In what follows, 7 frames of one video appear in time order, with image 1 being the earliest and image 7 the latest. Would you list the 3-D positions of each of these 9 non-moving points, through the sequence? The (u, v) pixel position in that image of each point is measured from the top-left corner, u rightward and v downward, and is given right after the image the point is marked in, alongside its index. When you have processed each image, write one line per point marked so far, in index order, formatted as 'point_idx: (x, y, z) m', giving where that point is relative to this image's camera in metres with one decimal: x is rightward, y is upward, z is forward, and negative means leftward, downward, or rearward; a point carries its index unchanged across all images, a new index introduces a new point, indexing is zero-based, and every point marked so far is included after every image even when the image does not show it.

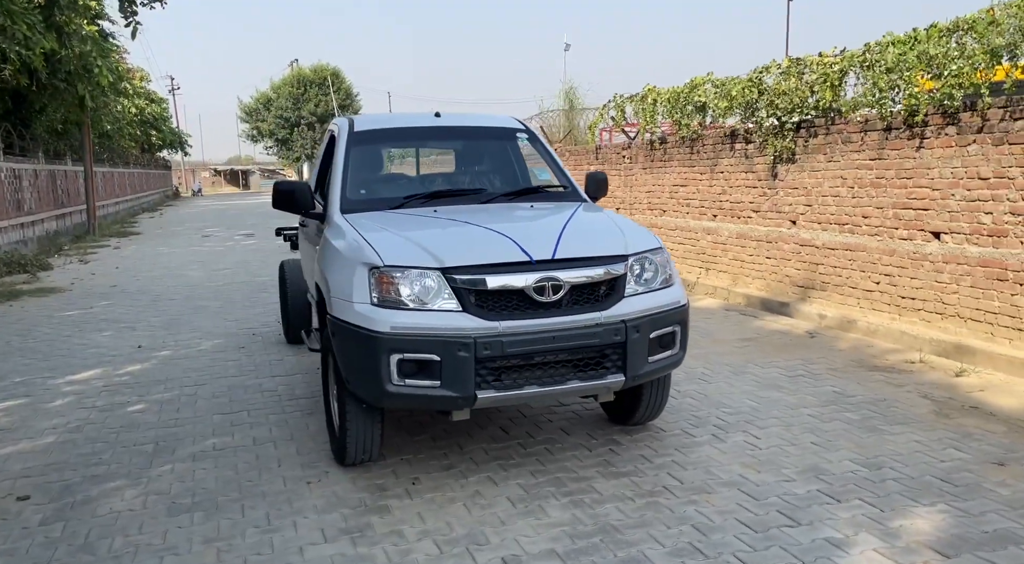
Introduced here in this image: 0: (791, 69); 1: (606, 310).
0: (+3.3, +2.5, +10.1) m
1: (+0.5, -0.1, +4.5) m
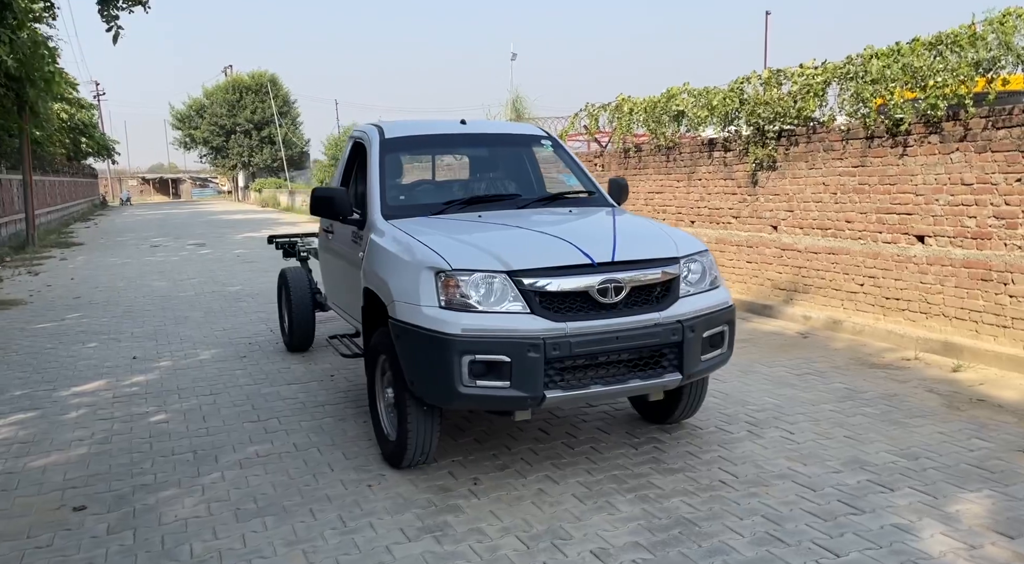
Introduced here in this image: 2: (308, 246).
0: (+3.2, +2.5, +10.5) m
1: (+0.8, -0.2, +4.7) m
2: (-2.3, +0.4, +9.5) m
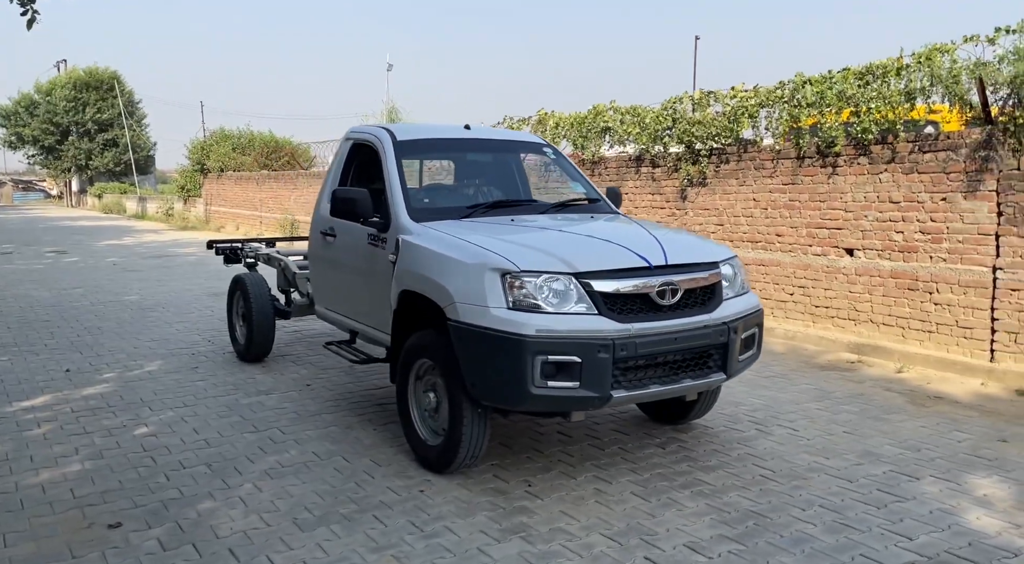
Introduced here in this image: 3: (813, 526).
0: (+2.5, +2.3, +11.0) m
1: (+1.1, -0.2, +4.9) m
2: (-2.8, +0.3, +9.1) m
3: (+1.5, -1.2, +4.2) m
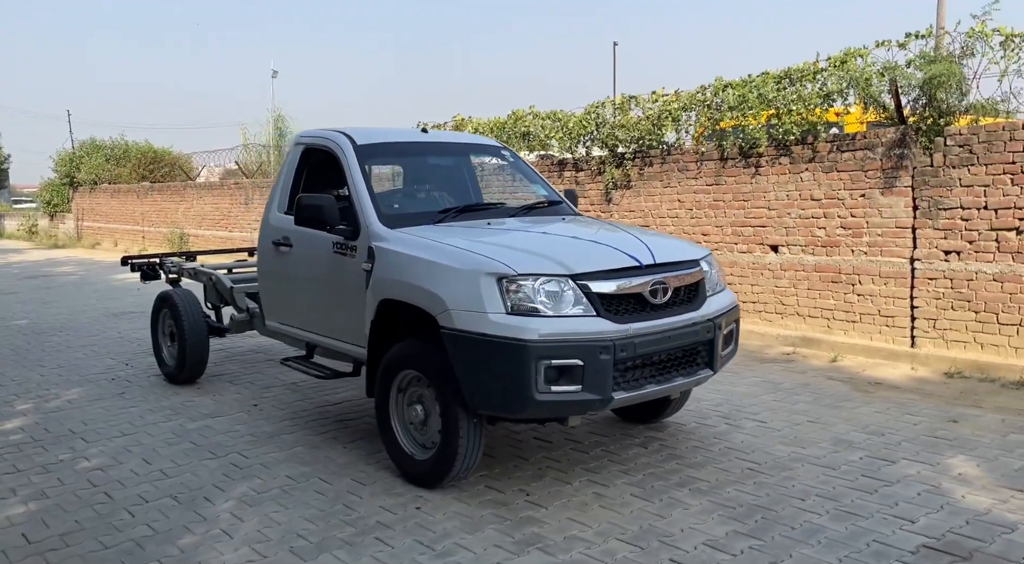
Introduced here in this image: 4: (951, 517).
0: (+1.5, +2.3, +11.2) m
1: (+1.1, -0.2, +4.9) m
2: (-3.4, +0.2, +8.6) m
3: (+1.5, -1.2, +4.3) m
4: (+2.1, -1.1, +4.2) m
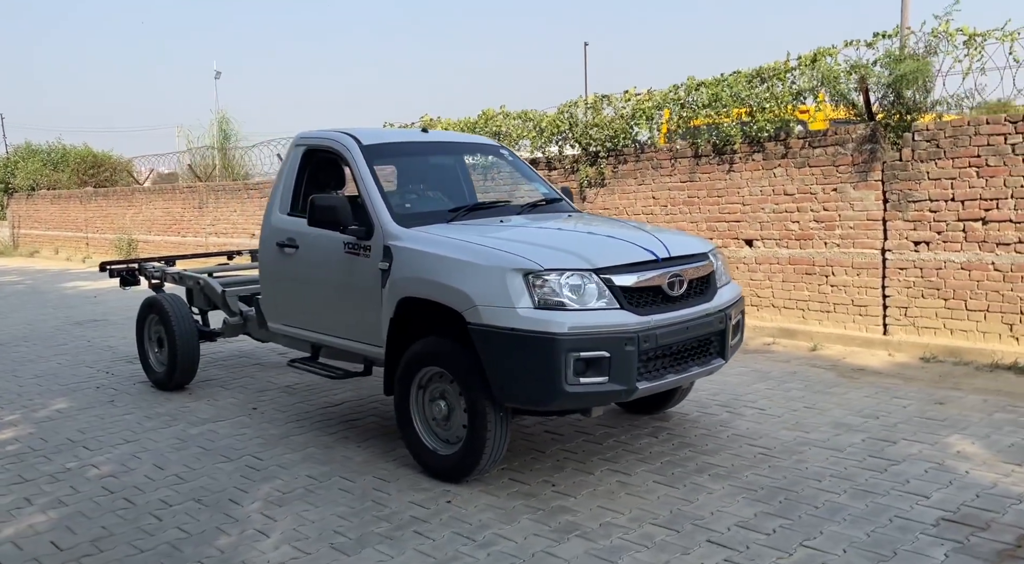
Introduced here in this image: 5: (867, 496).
0: (+1.1, +2.4, +11.4) m
1: (+1.2, -0.1, +5.1) m
2: (-3.5, +0.1, +8.5) m
3: (+1.7, -1.1, +4.5) m
4: (+2.3, -1.1, +4.4) m
5: (+1.8, -1.1, +4.4) m
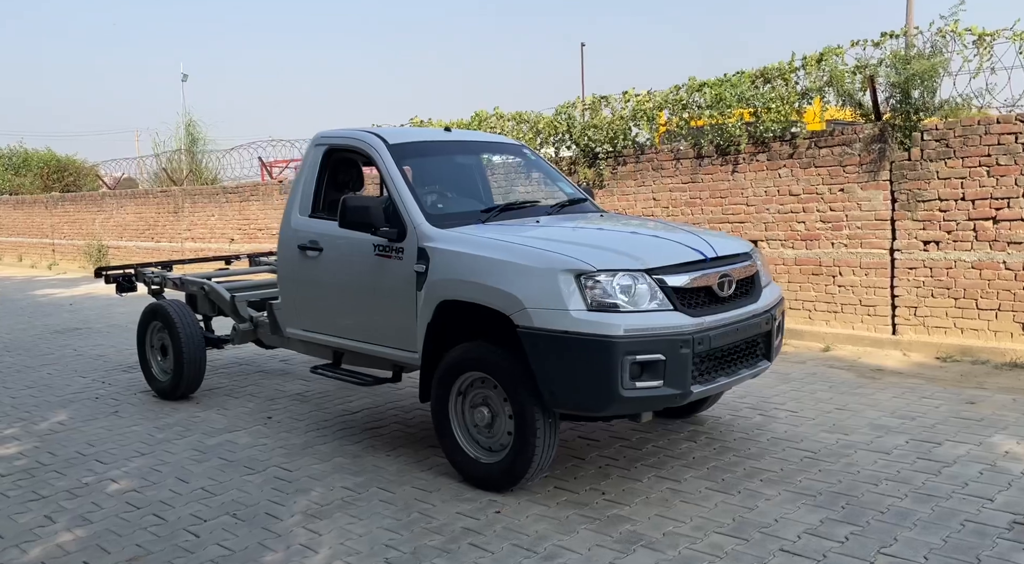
0: (+1.1, +2.3, +11.3) m
1: (+1.4, -0.1, +5.0) m
2: (-3.4, +0.1, +8.2) m
3: (+2.0, -1.1, +4.4) m
4: (+2.6, -1.1, +4.4) m
5: (+2.1, -1.1, +4.3) m
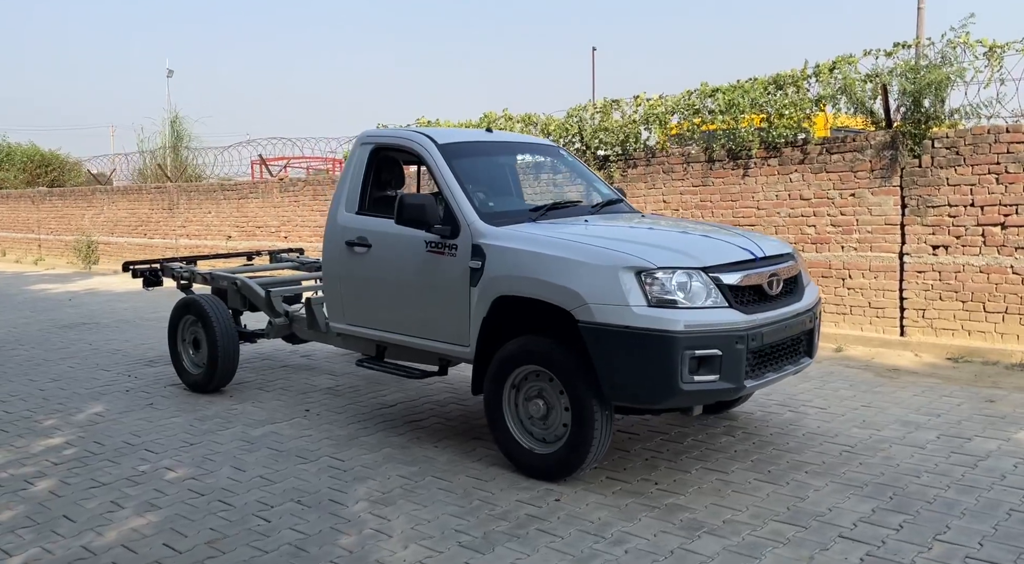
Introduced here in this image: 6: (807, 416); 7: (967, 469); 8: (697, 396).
0: (+1.3, +2.3, +11.4) m
1: (+1.7, -0.1, +5.2) m
2: (-3.1, +0.1, +8.3) m
3: (+2.3, -1.1, +4.6) m
4: (+2.9, -1.1, +4.6) m
5: (+2.4, -1.1, +4.5) m
6: (+2.1, -1.0, +6.2) m
7: (+2.6, -1.1, +4.9) m
8: (+1.0, -0.6, +4.5) m
